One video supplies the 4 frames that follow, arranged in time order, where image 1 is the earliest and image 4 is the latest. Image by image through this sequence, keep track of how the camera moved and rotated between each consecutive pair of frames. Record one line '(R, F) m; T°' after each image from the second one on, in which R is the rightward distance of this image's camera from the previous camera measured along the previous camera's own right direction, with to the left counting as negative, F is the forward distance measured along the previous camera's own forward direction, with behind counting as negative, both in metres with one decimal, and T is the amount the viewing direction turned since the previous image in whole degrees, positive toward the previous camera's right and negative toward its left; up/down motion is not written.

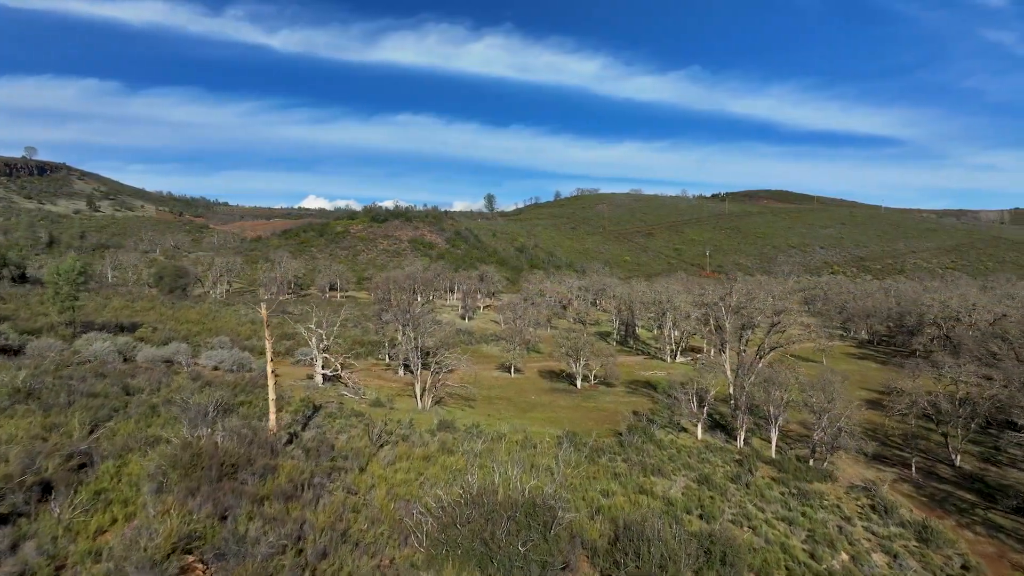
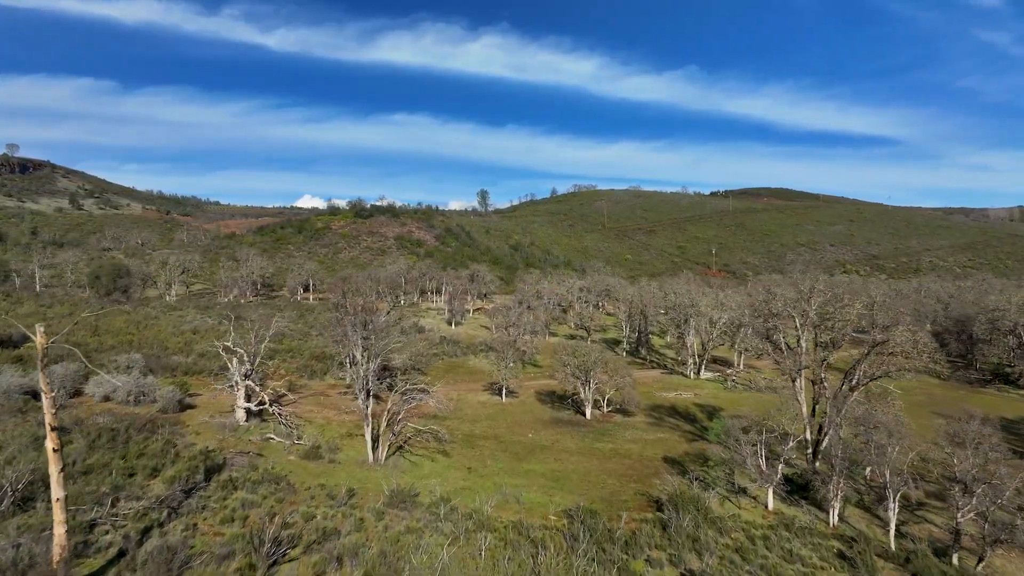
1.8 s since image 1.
(+0.2, +7.9) m; 0°
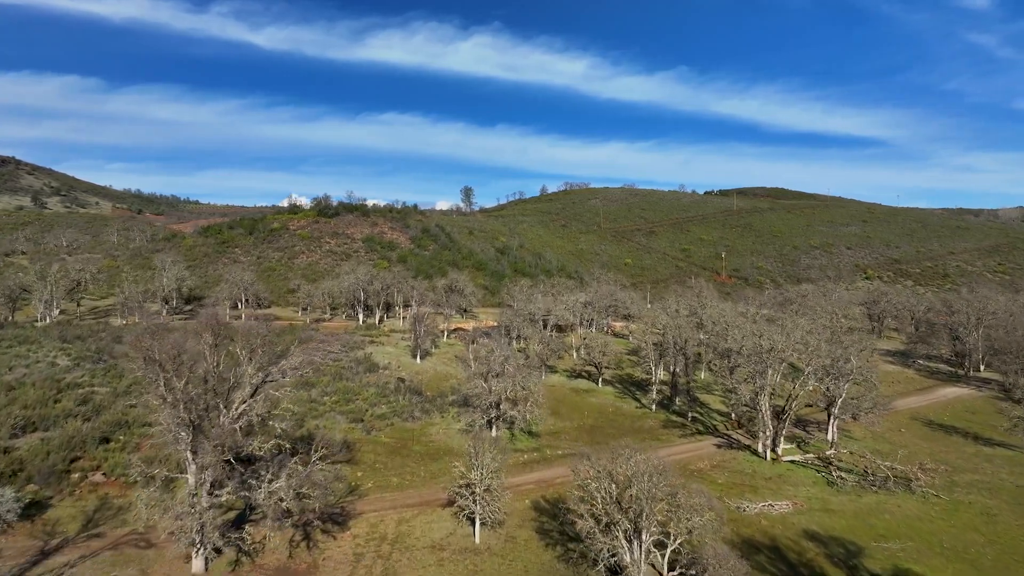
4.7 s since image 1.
(+0.2, +13.8) m; +1°
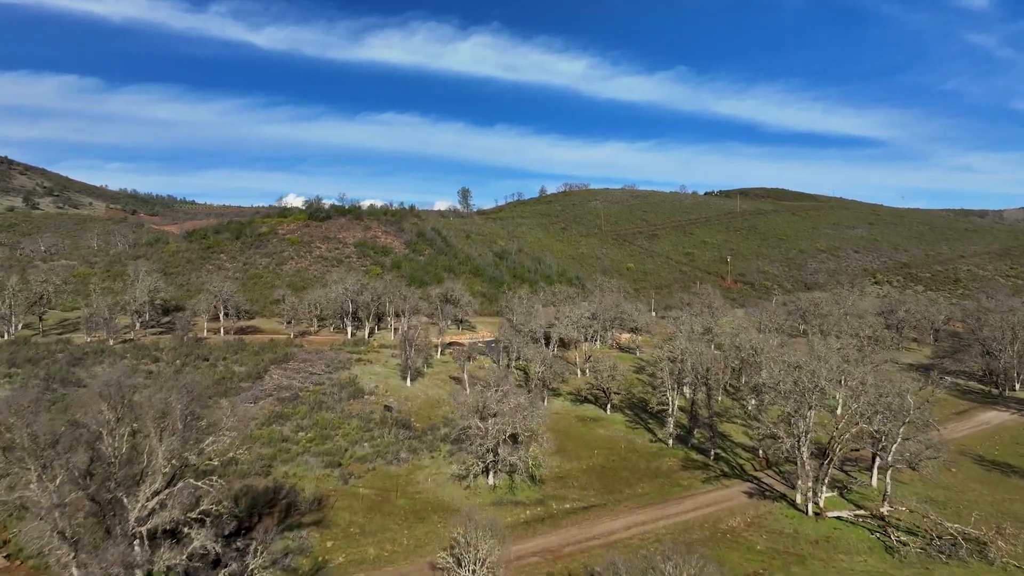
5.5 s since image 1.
(0.0, +3.7) m; 0°
